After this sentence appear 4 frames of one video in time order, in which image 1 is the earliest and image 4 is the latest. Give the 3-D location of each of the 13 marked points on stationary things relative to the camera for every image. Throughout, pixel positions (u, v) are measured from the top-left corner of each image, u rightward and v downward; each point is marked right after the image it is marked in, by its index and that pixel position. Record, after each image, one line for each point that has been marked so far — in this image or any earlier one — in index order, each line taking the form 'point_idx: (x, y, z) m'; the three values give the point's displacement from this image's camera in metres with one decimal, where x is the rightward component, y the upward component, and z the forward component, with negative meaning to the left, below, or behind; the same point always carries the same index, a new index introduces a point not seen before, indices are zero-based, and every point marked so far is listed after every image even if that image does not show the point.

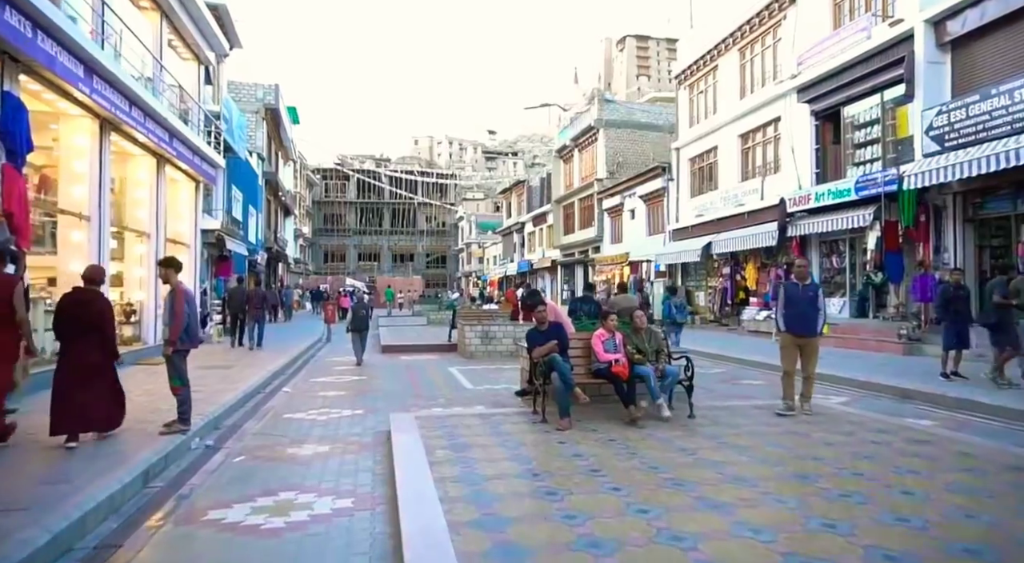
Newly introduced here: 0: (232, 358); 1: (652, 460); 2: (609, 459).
0: (-6.8, -1.9, +16.9) m
1: (+1.2, -1.5, +6.0) m
2: (+0.8, -1.5, +6.0) m
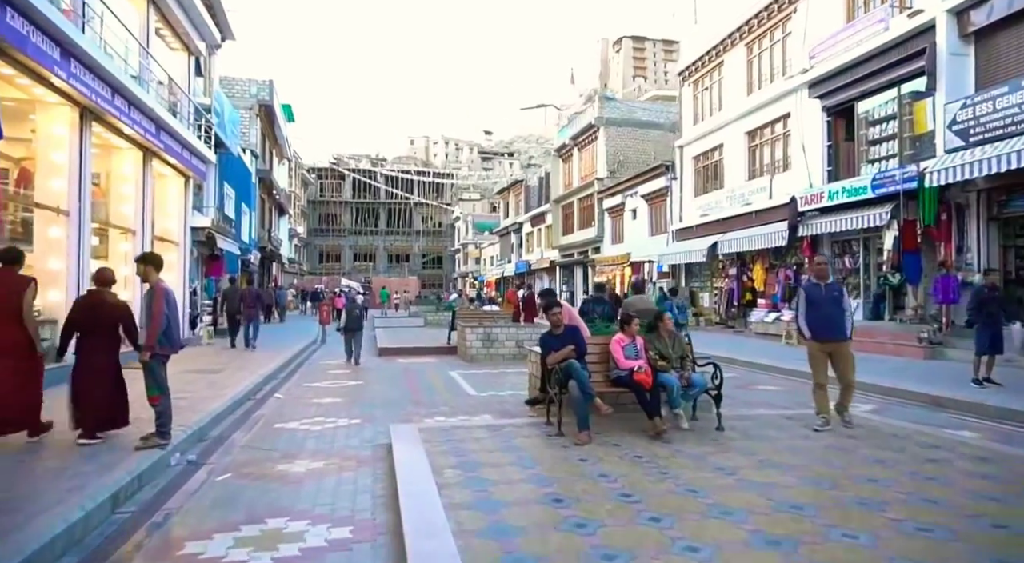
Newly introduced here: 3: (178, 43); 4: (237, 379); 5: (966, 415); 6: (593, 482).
0: (-6.7, -1.8, +16.2) m
1: (+1.3, -1.5, +5.3) m
2: (+1.0, -1.5, +5.3) m
3: (-8.6, +6.2, +18.0) m
4: (-4.9, -1.8, +12.5) m
5: (+6.2, -1.8, +9.6) m
6: (+0.6, -1.5, +5.3) m
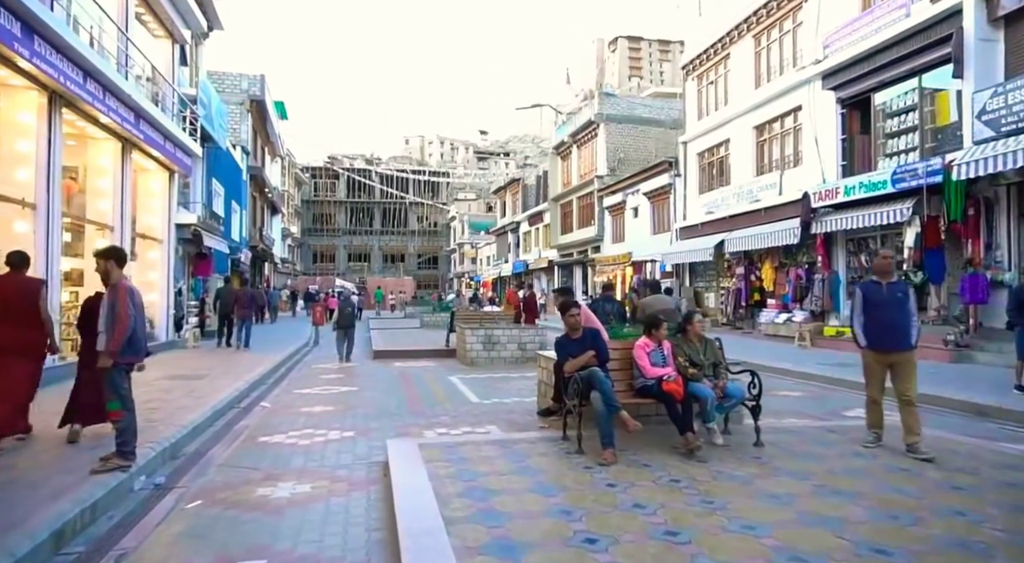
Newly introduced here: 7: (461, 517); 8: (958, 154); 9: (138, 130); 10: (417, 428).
0: (-6.7, -1.8, +15.3) m
1: (+1.5, -1.5, +4.5) m
2: (+1.1, -1.5, +4.5) m
3: (-8.6, +6.2, +17.1) m
4: (-4.9, -1.7, +11.6) m
5: (+6.3, -1.8, +8.8) m
6: (+0.7, -1.5, +4.5) m
7: (-0.3, -1.5, +4.6) m
8: (+8.8, +2.5, +13.7) m
9: (-7.5, +3.1, +14.0) m
10: (-1.2, -1.8, +8.6) m
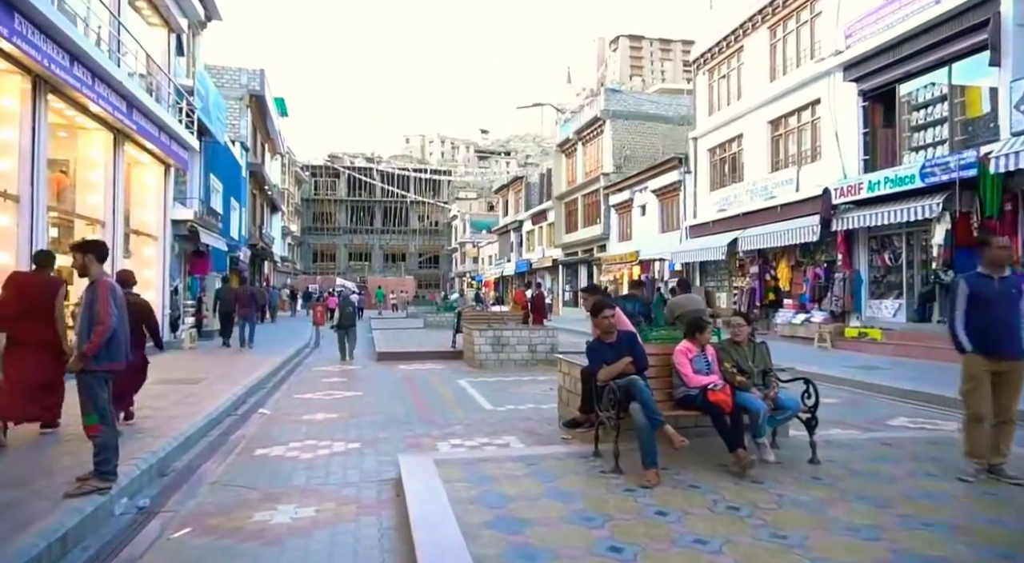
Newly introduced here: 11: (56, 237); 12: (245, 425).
0: (-6.5, -1.8, +14.6) m
1: (+1.7, -1.5, +3.8) m
2: (+1.3, -1.5, +3.8) m
3: (-8.4, +6.2, +16.4) m
4: (-4.6, -1.7, +10.9) m
5: (+6.6, -1.8, +8.1) m
6: (+1.0, -1.5, +3.8) m
7: (-0.1, -1.5, +3.9) m
8: (+9.0, +2.5, +13.0) m
9: (-7.3, +3.1, +13.3) m
10: (-1.0, -1.8, +8.0) m
11: (-8.0, +0.8, +12.4) m
12: (-3.5, -1.9, +9.0) m
